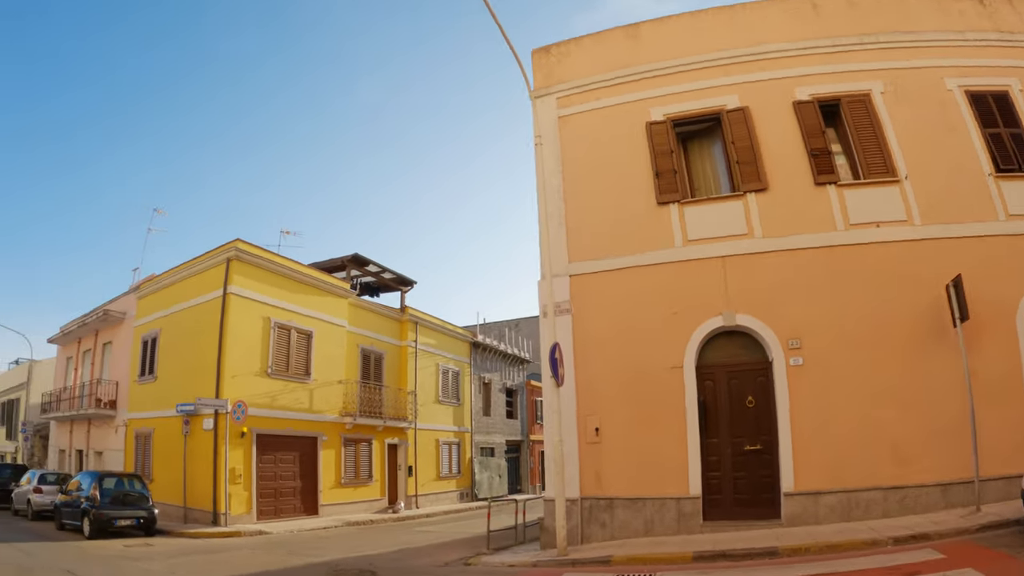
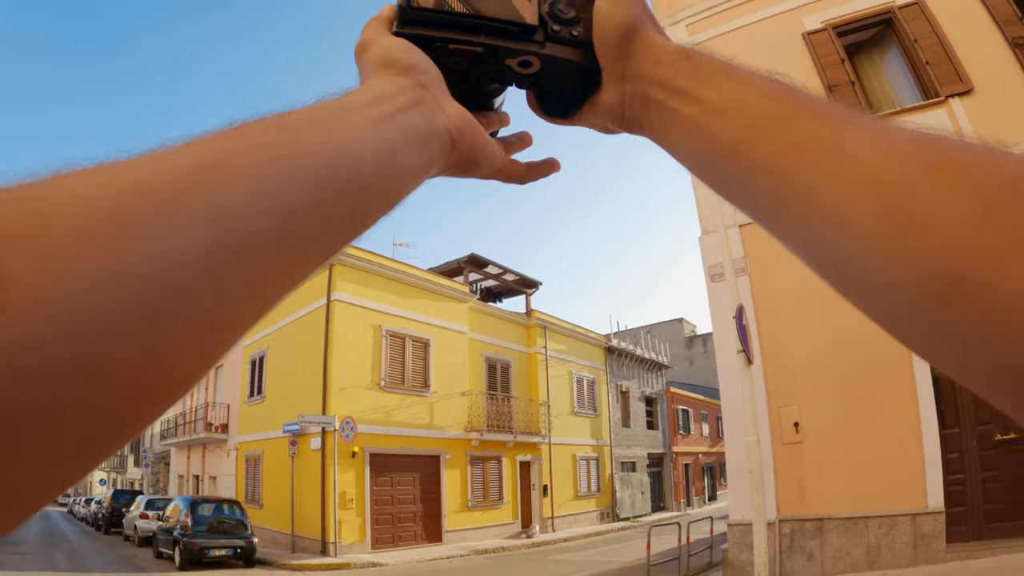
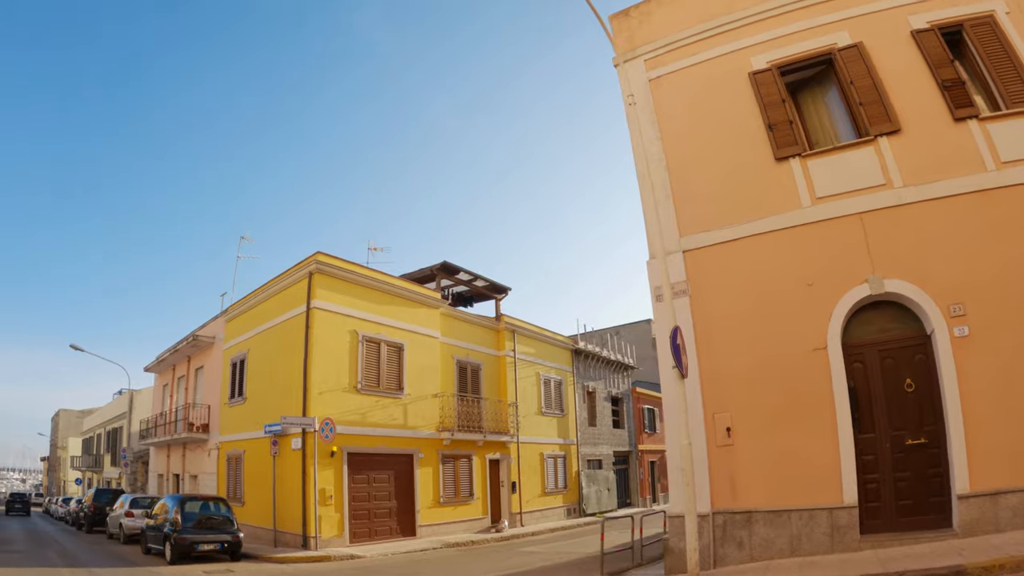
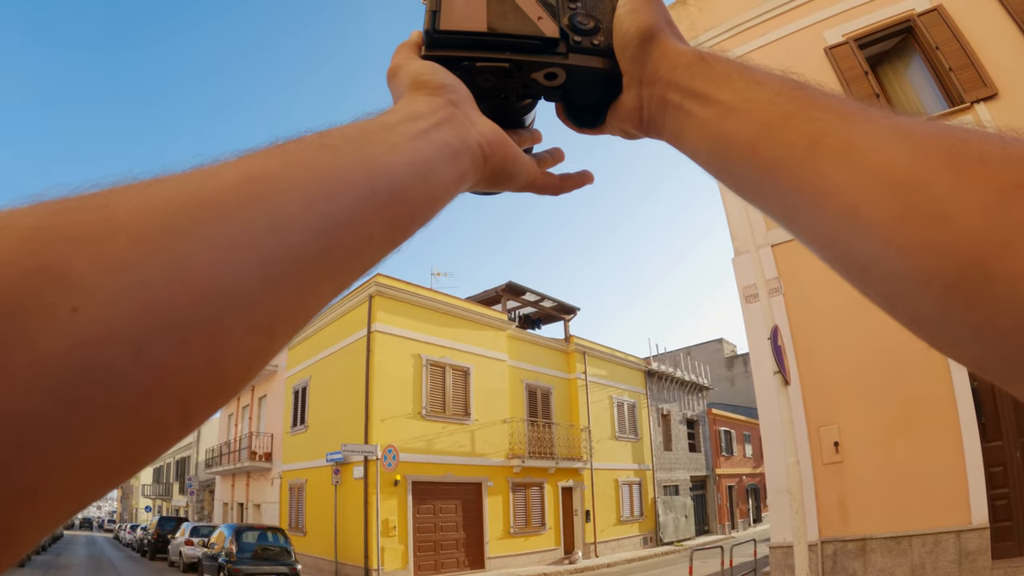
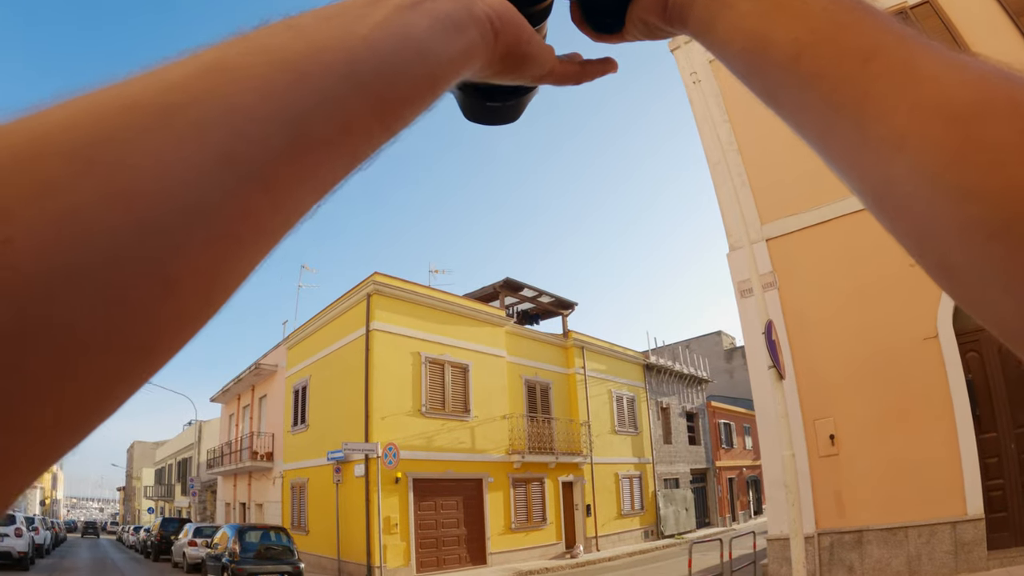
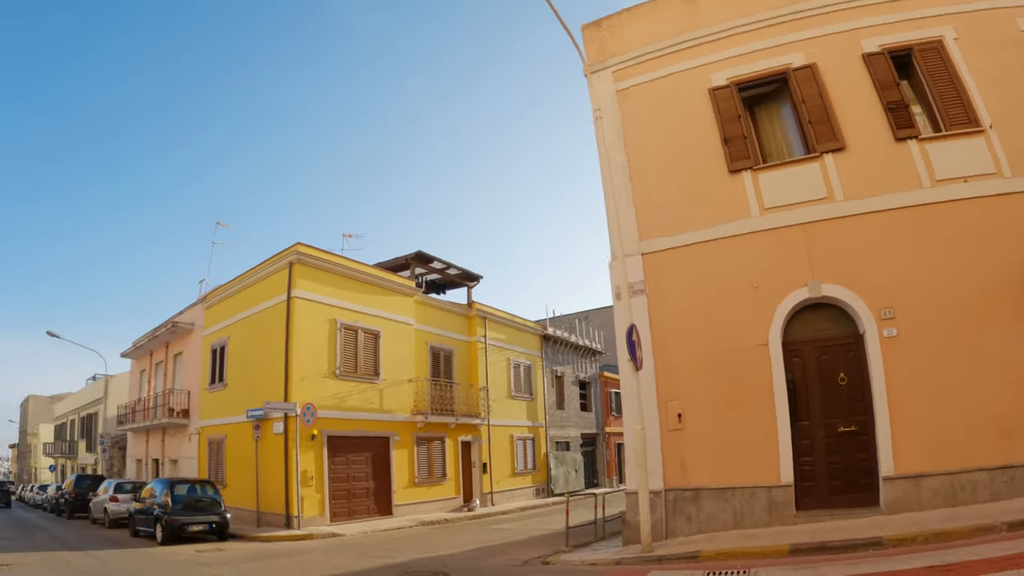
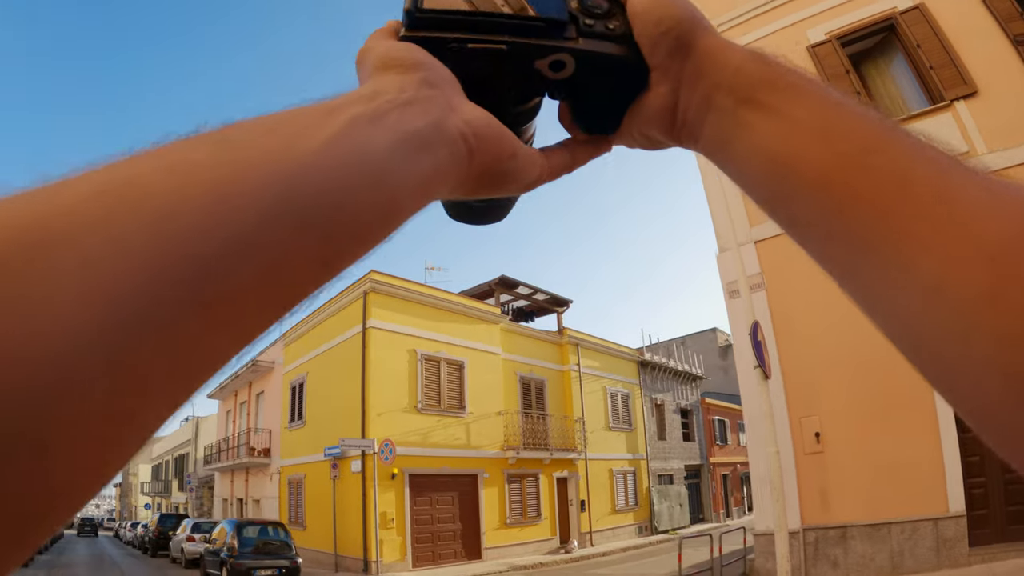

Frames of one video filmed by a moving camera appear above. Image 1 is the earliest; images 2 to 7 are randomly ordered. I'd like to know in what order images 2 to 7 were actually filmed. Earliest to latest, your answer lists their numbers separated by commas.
6, 3, 7, 5, 4, 2
